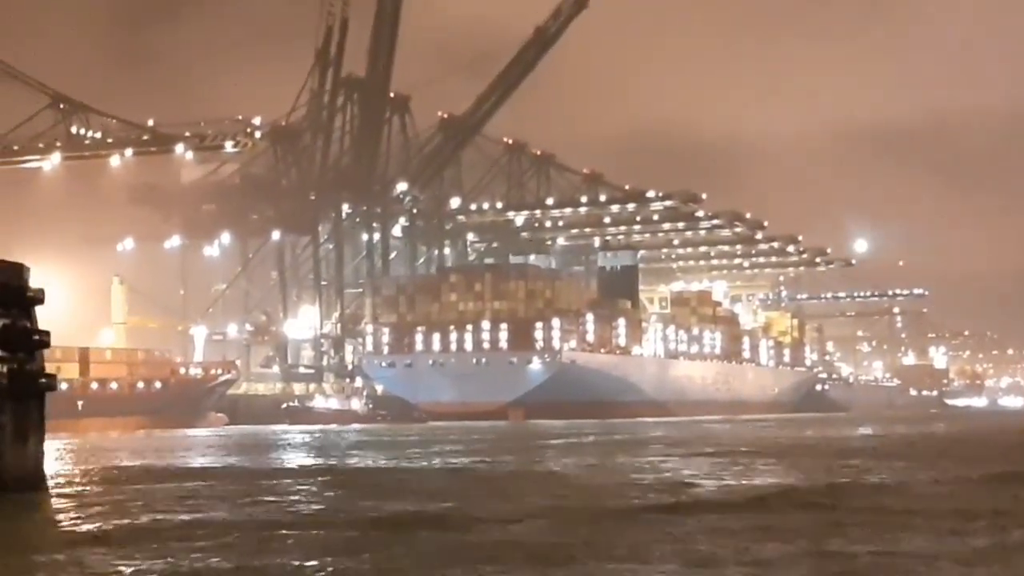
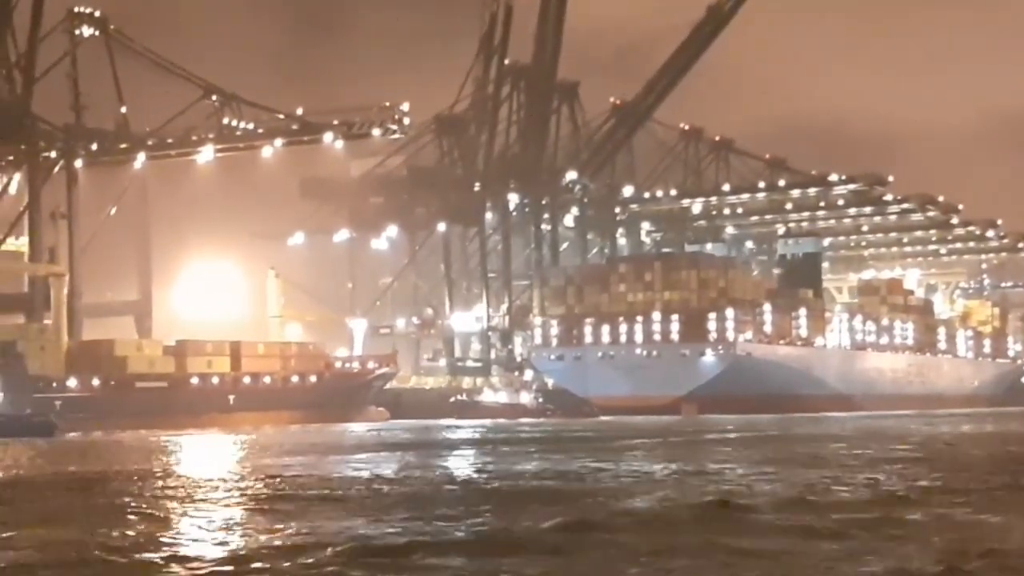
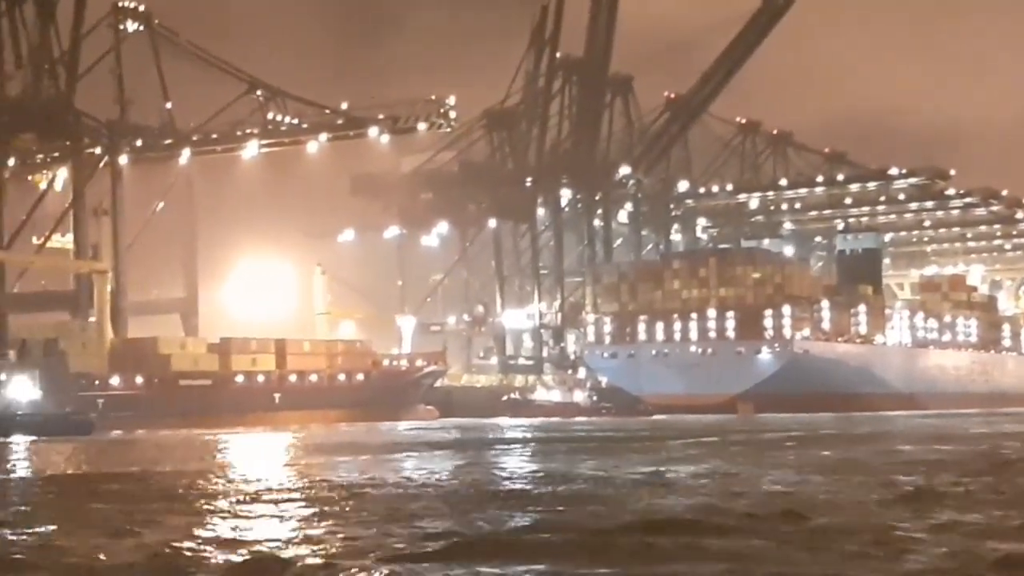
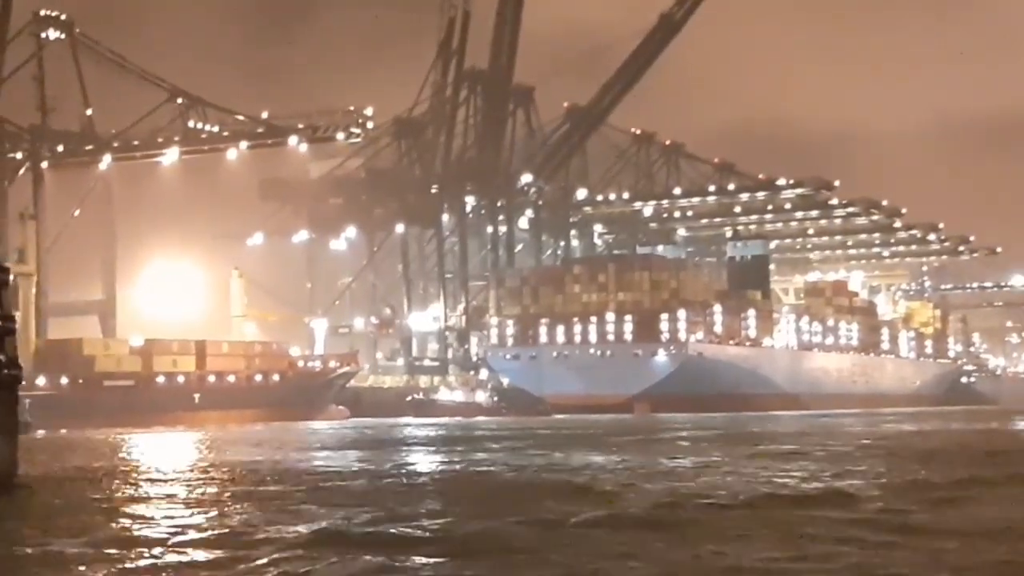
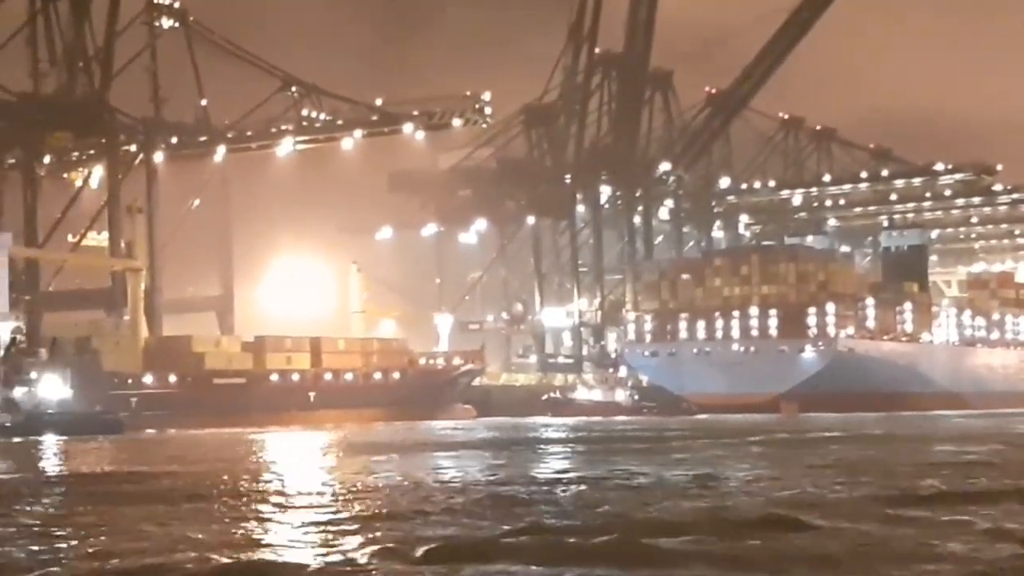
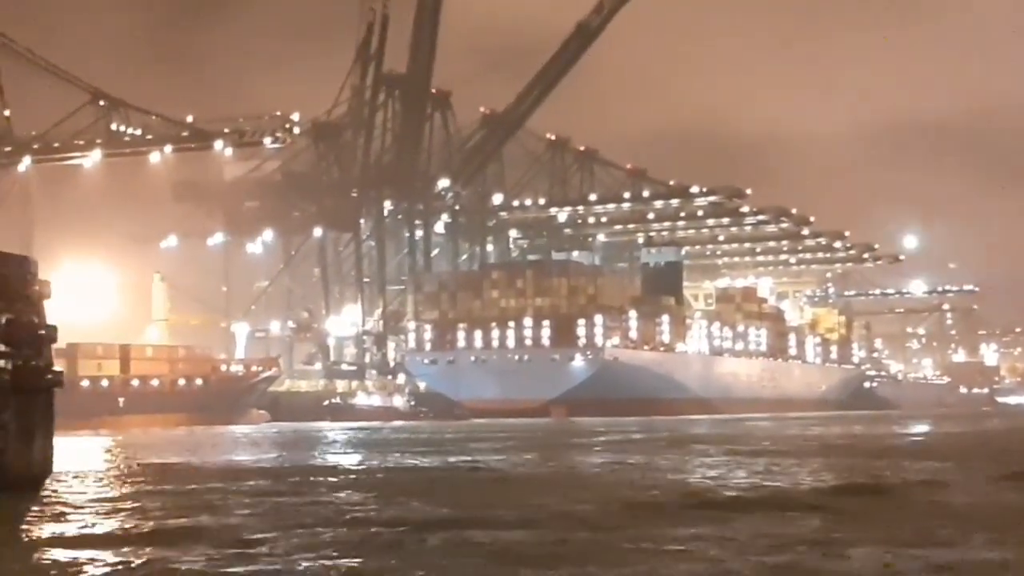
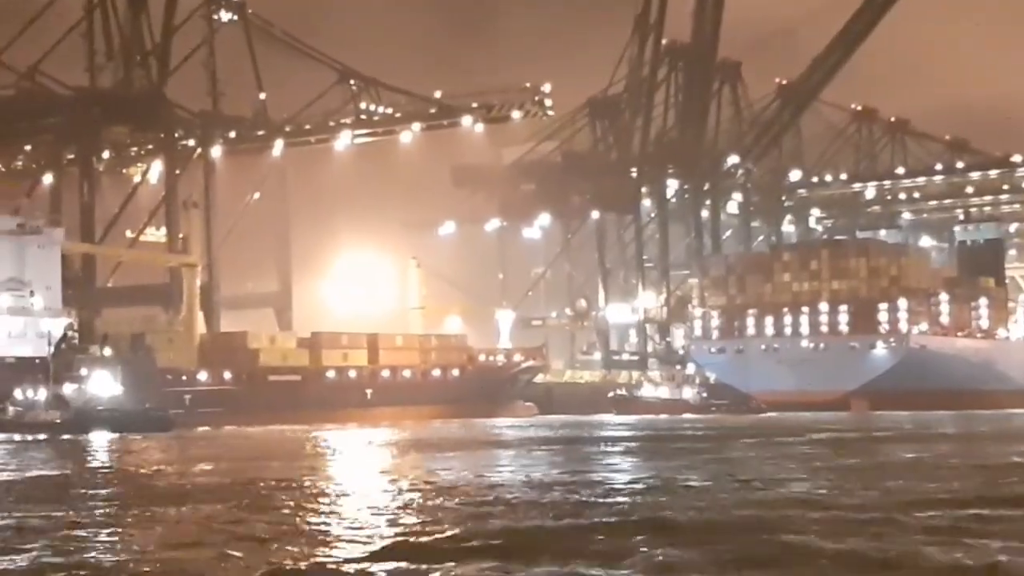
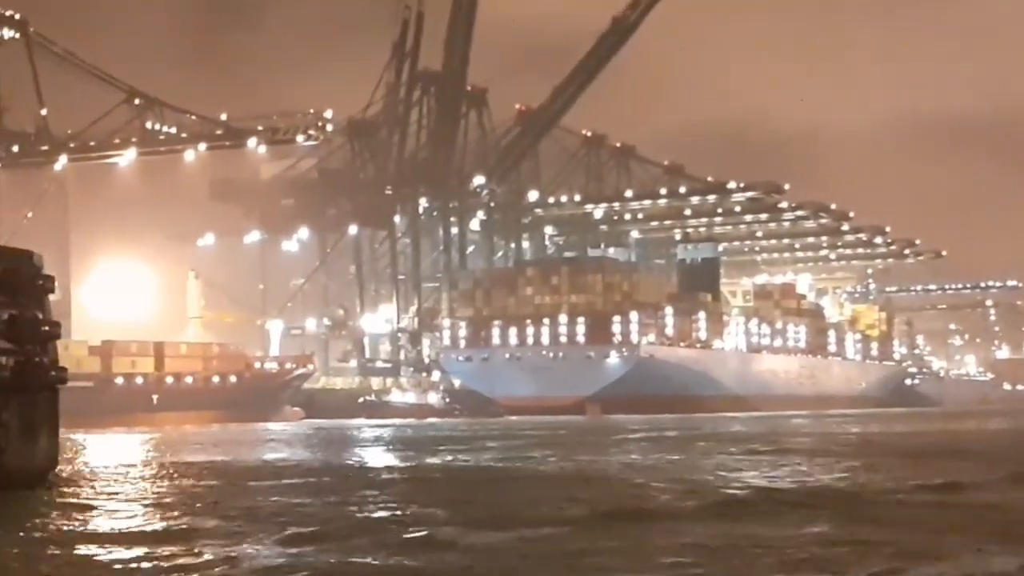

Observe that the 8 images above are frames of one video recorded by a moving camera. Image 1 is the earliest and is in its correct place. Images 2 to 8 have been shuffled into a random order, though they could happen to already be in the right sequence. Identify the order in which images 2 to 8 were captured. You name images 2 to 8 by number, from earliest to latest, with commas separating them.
6, 8, 4, 2, 3, 5, 7
